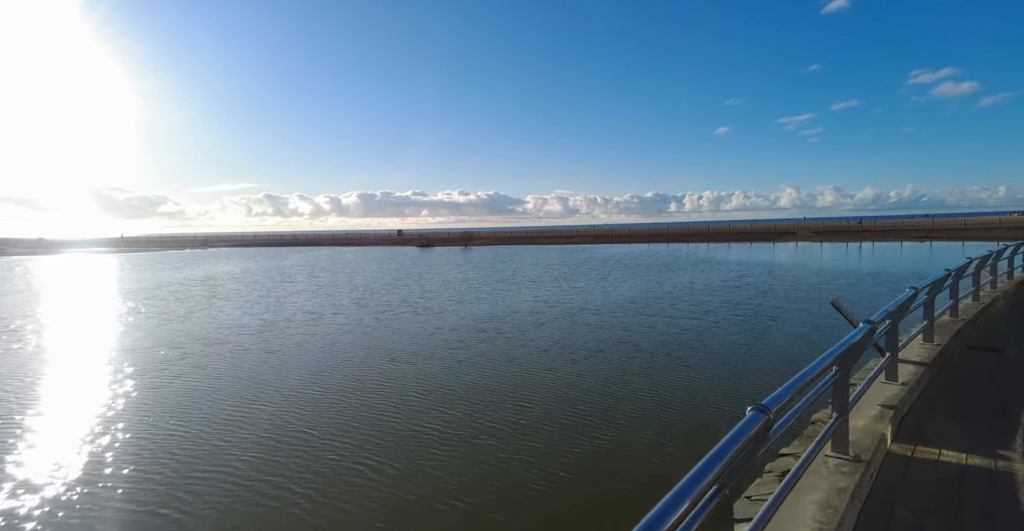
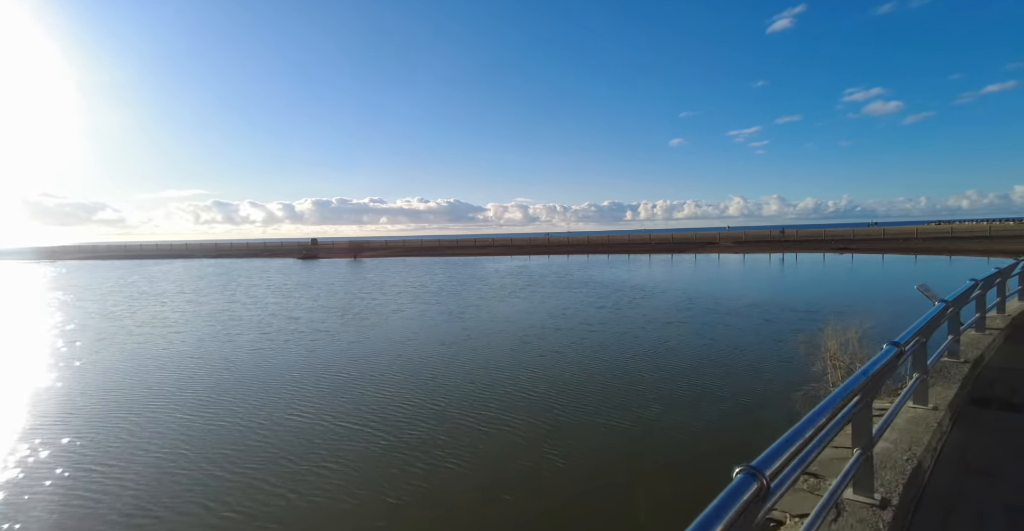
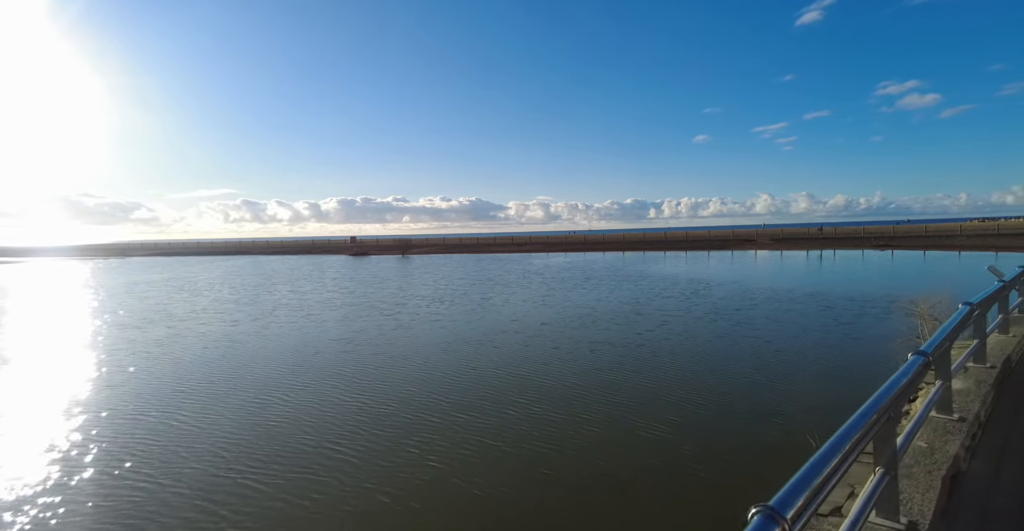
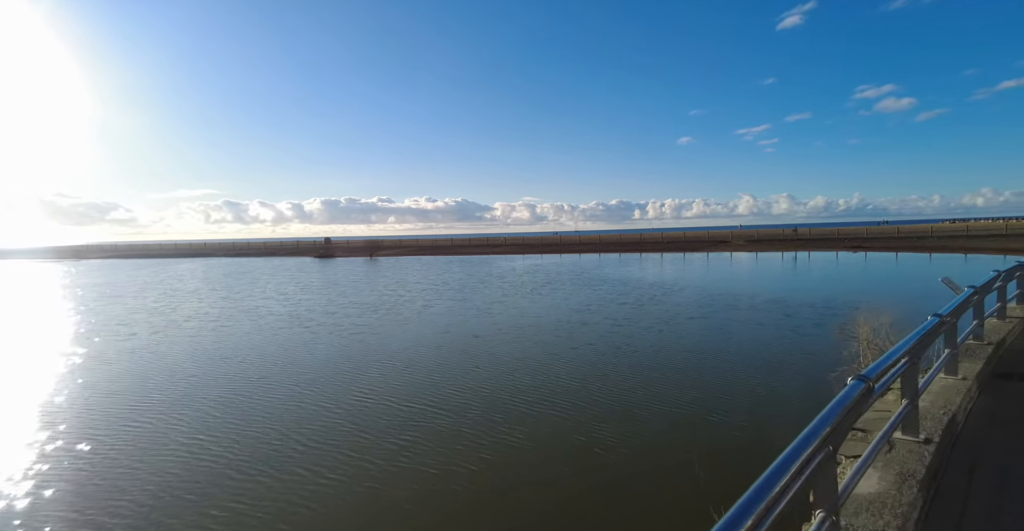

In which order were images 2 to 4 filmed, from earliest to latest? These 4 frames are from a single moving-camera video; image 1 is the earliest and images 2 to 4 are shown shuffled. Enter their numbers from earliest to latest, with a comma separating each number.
3, 4, 2
